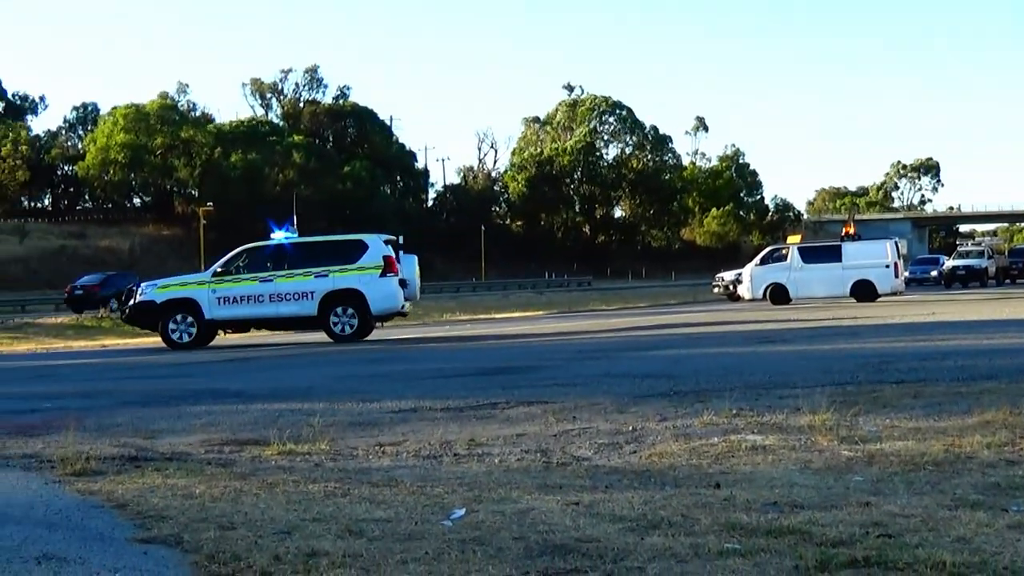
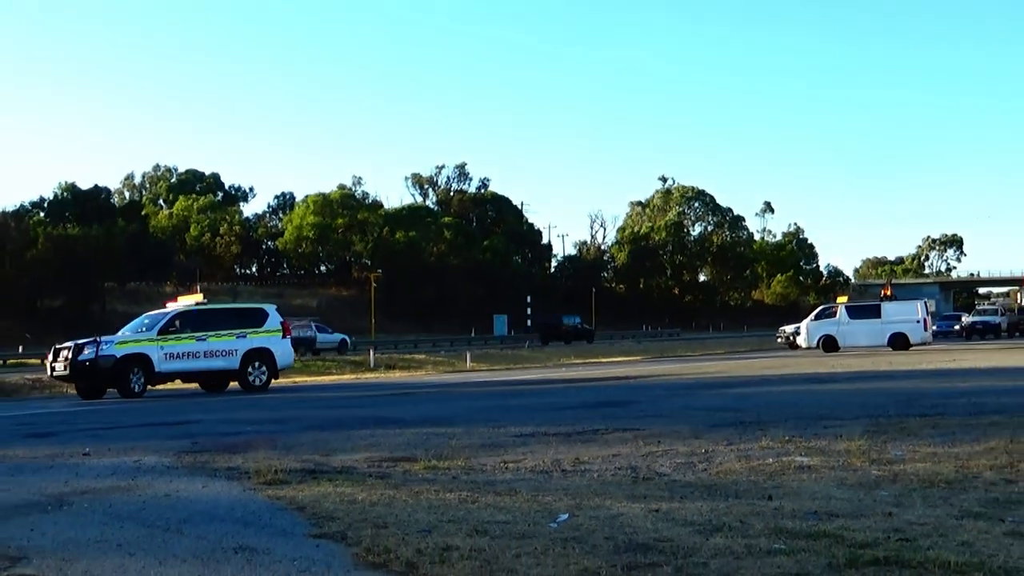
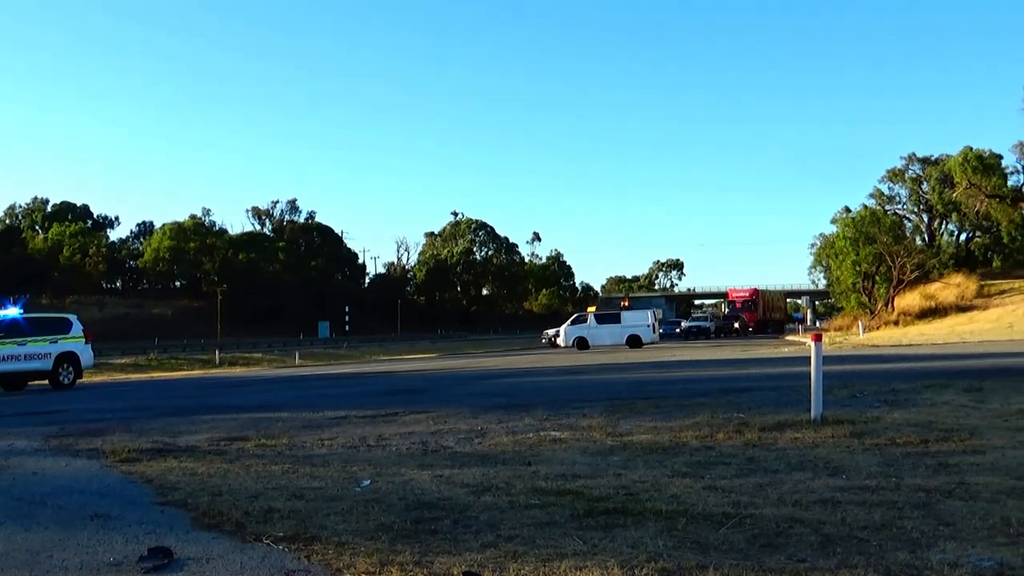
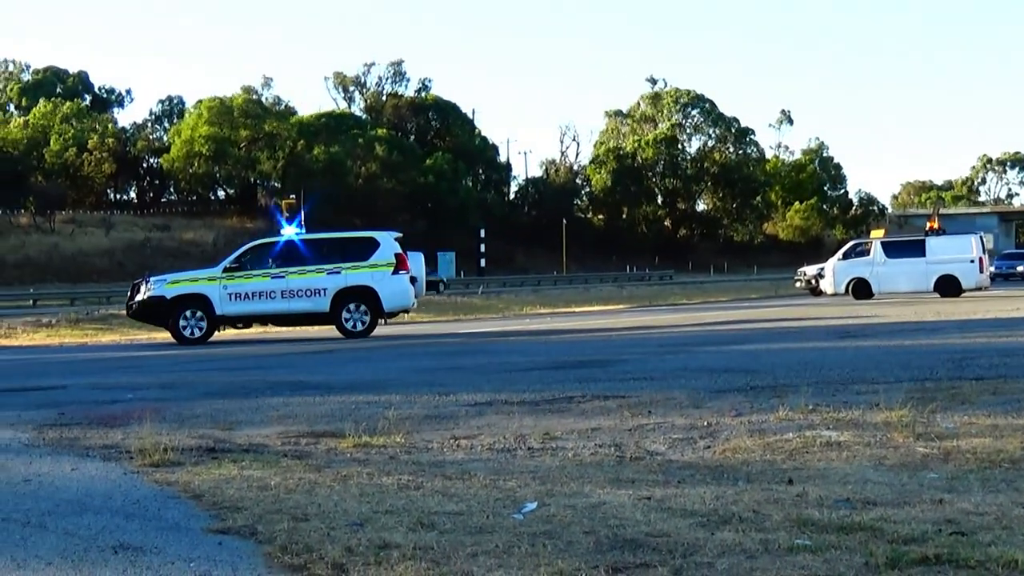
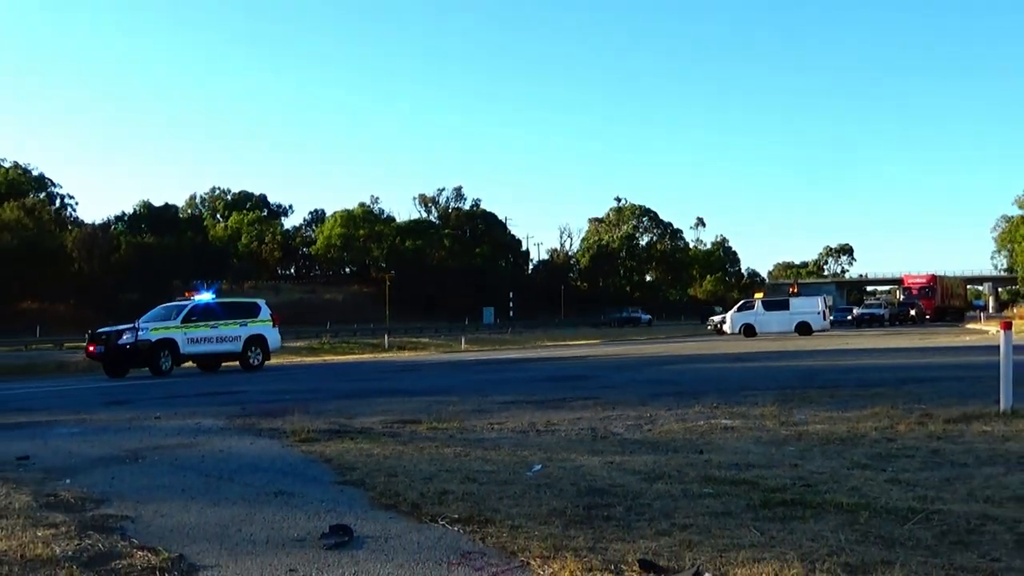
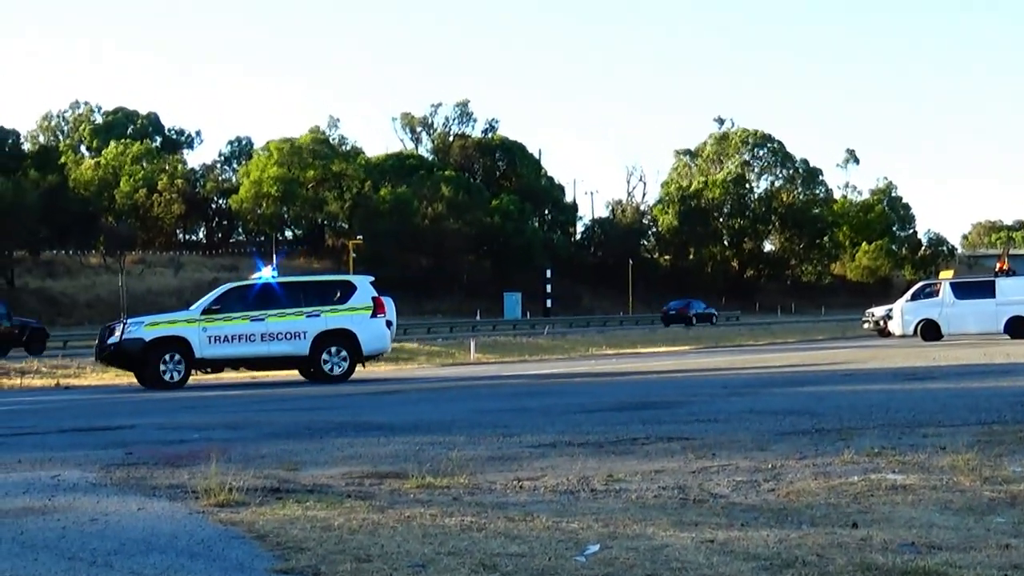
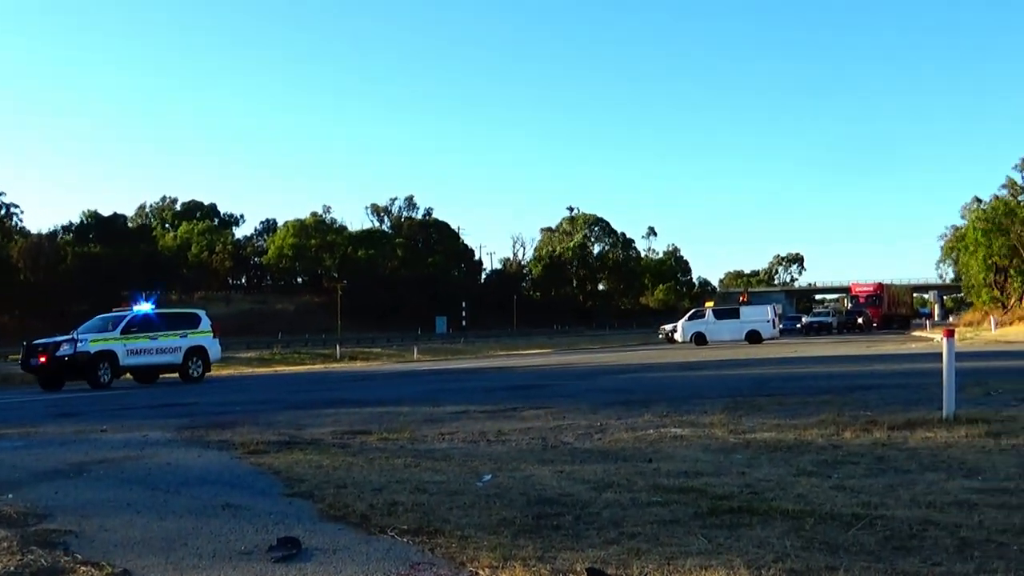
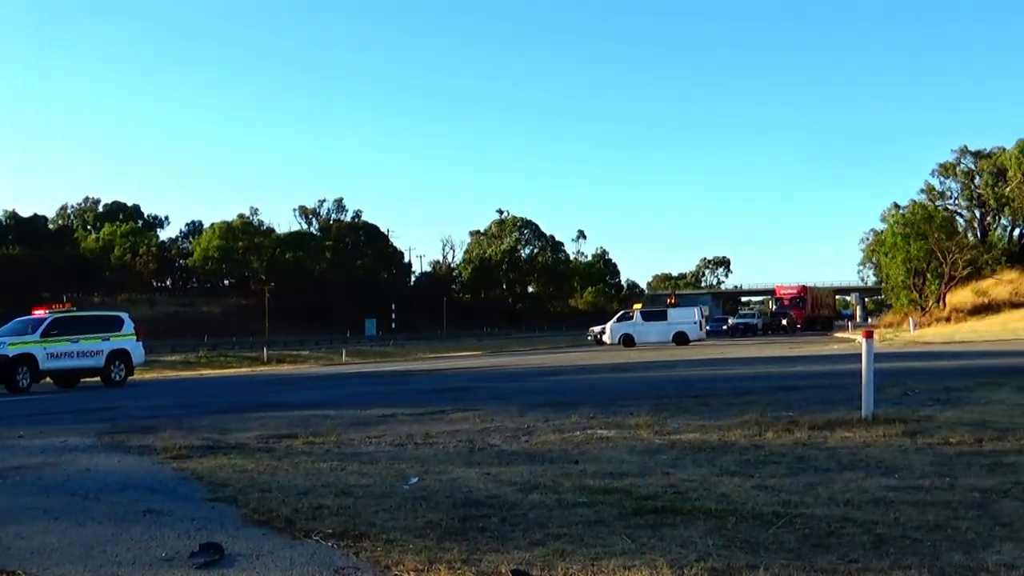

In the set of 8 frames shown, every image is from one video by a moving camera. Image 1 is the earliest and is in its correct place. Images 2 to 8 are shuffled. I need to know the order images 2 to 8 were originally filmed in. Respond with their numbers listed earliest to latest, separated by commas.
4, 6, 2, 5, 7, 8, 3
